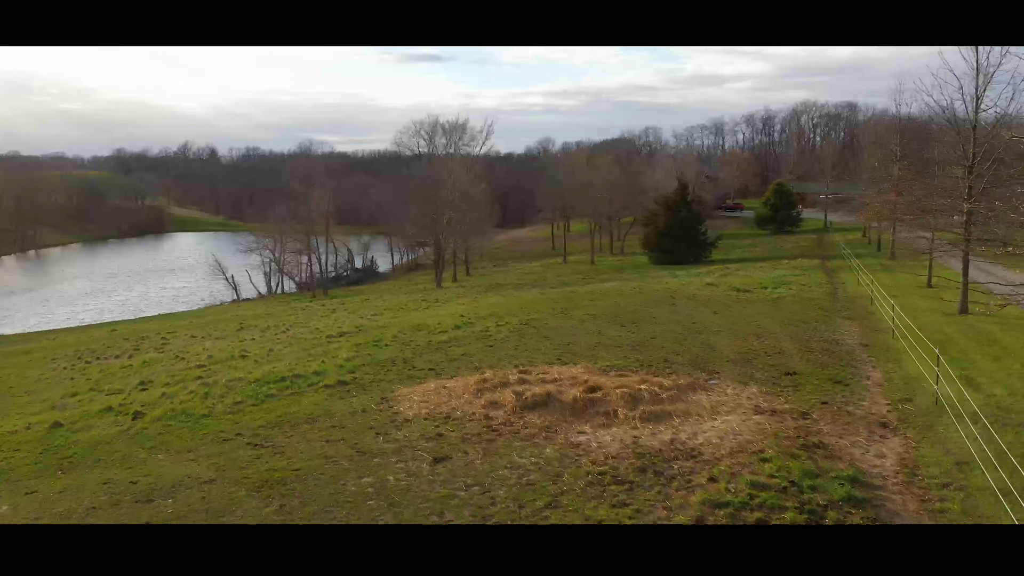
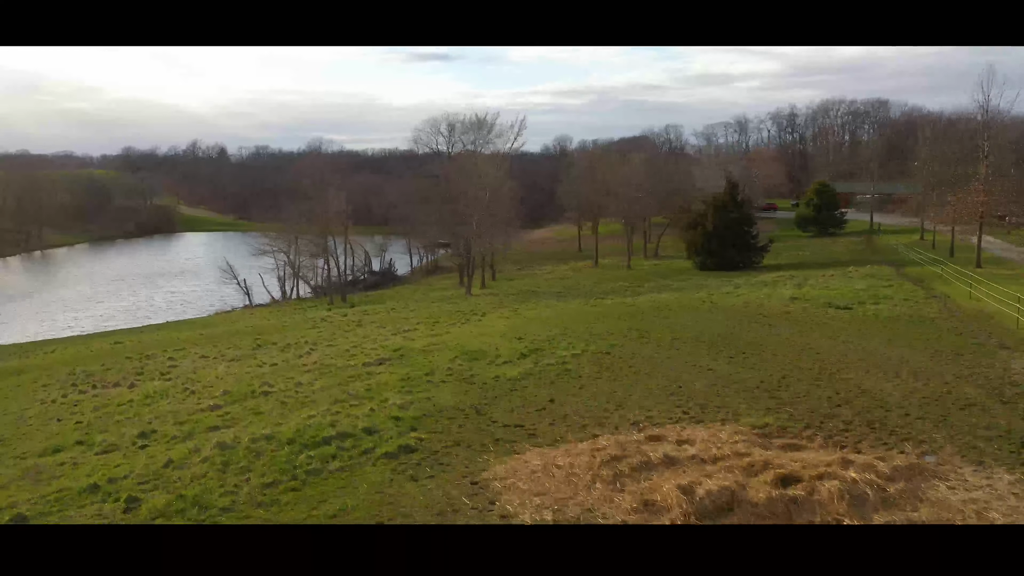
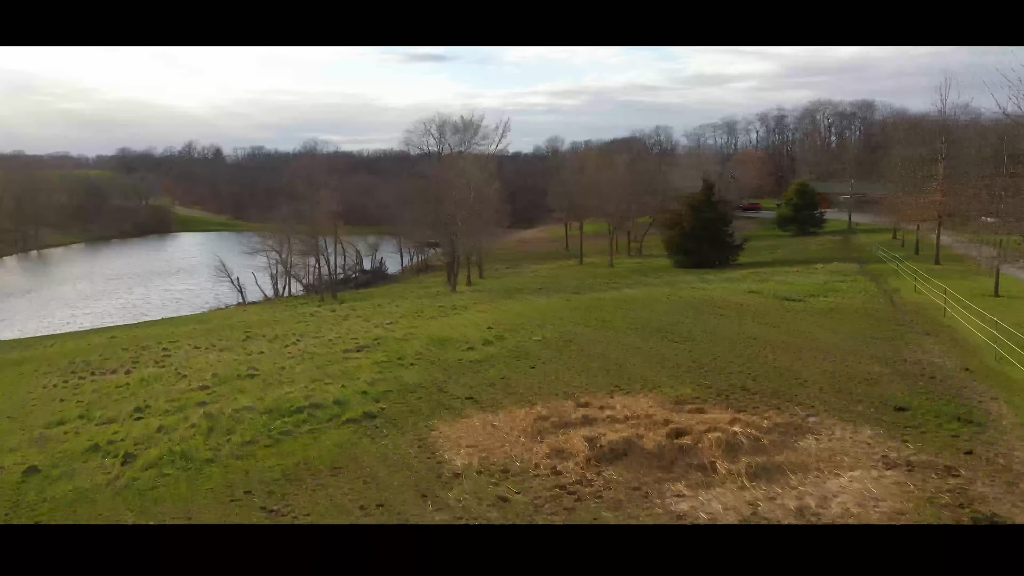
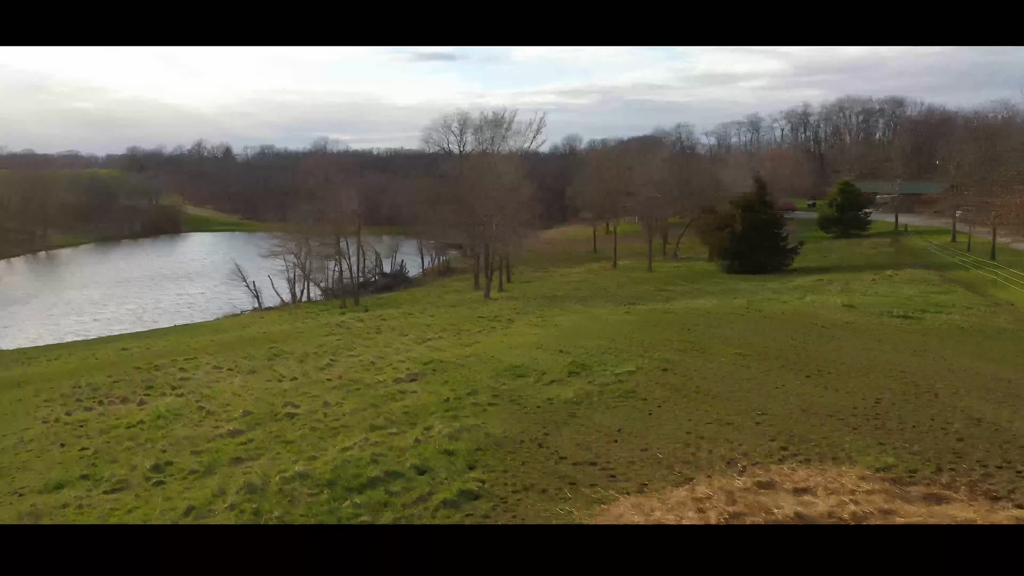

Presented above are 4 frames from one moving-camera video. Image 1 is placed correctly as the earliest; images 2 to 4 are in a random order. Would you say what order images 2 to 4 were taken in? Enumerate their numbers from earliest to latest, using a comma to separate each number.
3, 2, 4
